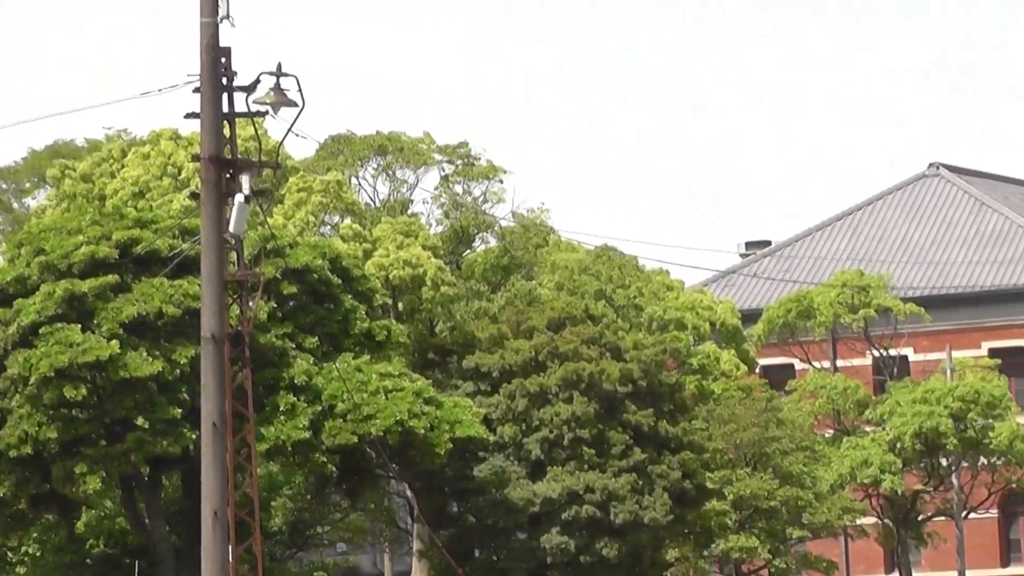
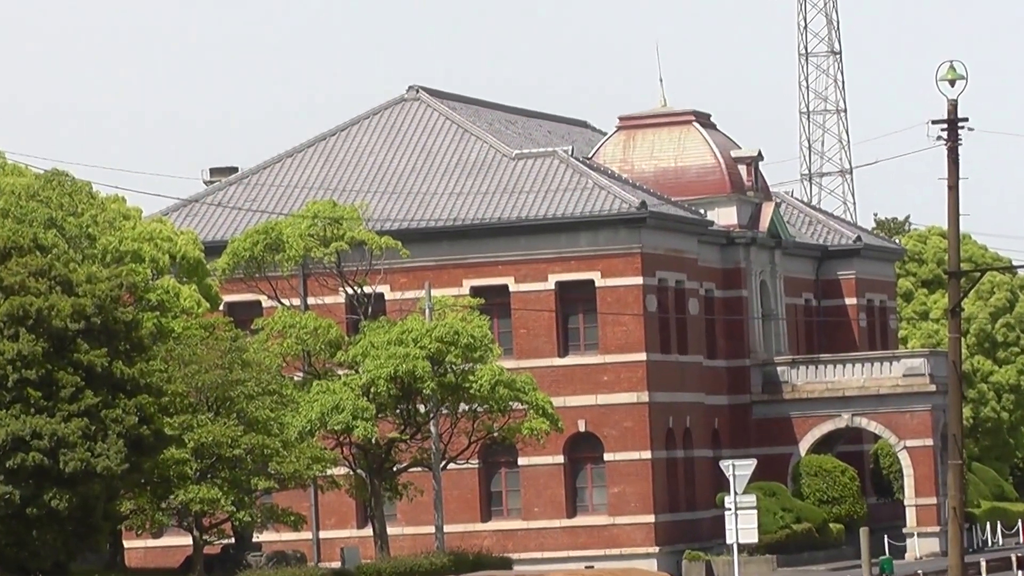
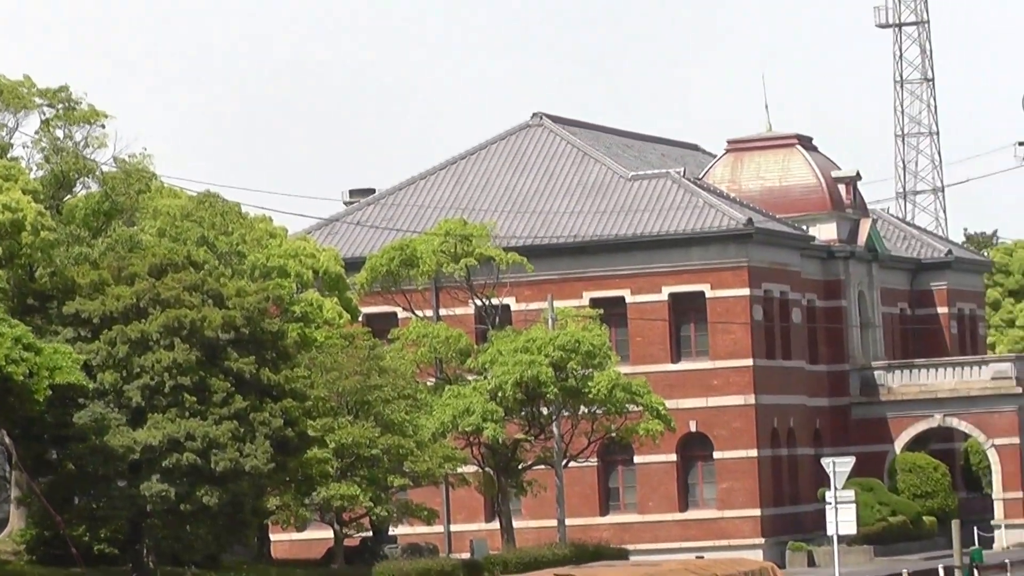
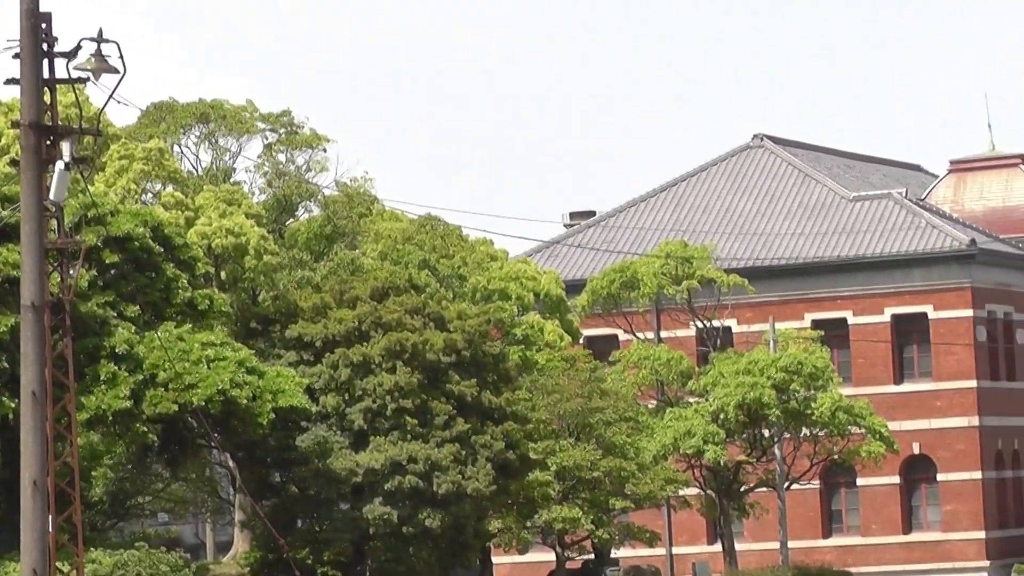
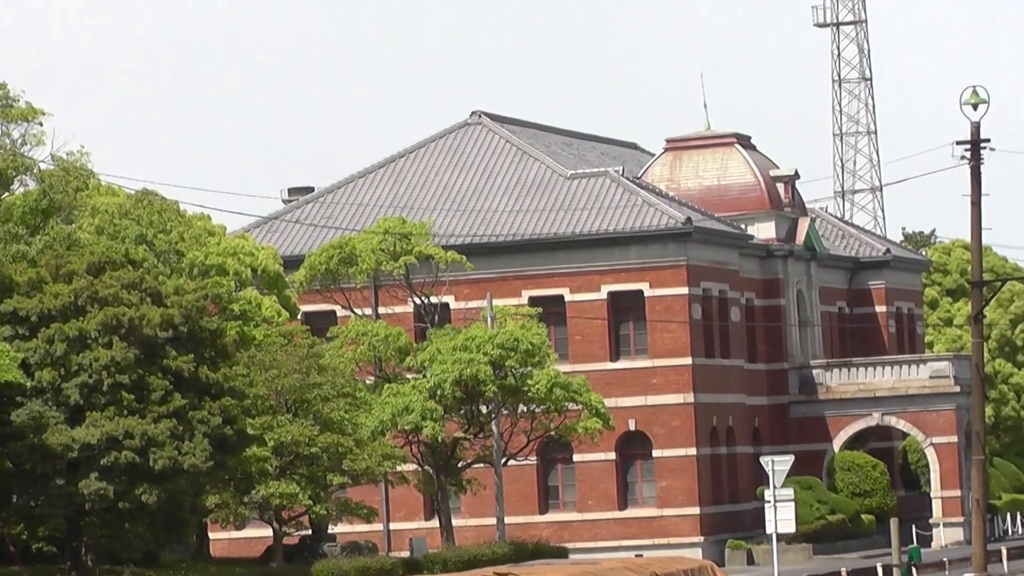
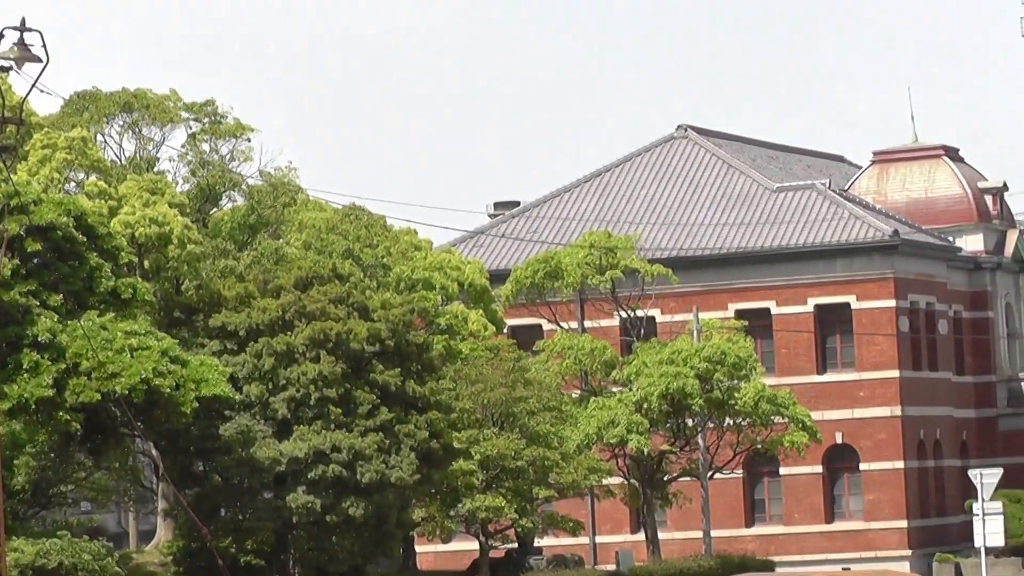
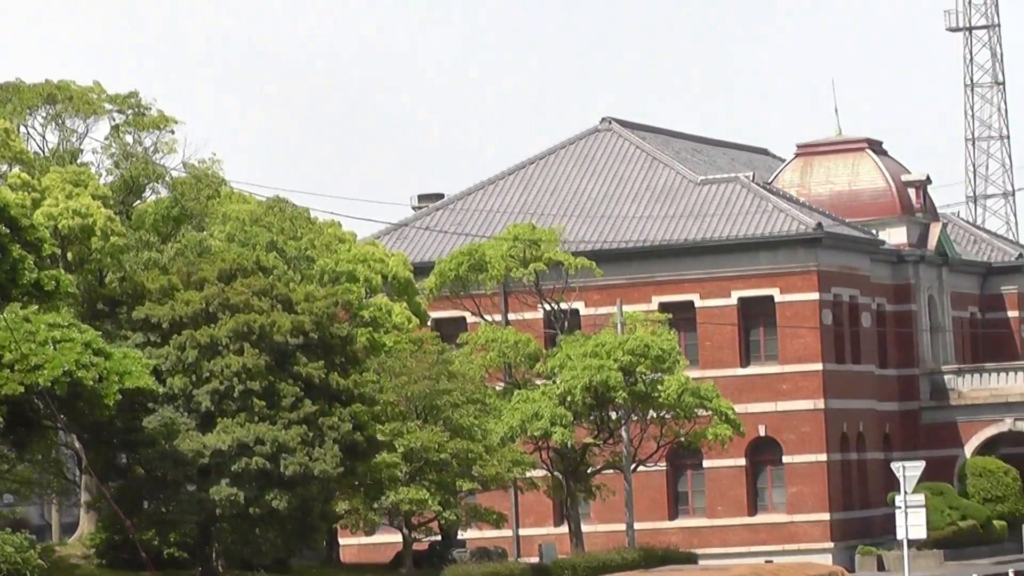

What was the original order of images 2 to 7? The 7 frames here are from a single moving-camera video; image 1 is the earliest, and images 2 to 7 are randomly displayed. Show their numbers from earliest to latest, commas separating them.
4, 6, 7, 3, 5, 2
